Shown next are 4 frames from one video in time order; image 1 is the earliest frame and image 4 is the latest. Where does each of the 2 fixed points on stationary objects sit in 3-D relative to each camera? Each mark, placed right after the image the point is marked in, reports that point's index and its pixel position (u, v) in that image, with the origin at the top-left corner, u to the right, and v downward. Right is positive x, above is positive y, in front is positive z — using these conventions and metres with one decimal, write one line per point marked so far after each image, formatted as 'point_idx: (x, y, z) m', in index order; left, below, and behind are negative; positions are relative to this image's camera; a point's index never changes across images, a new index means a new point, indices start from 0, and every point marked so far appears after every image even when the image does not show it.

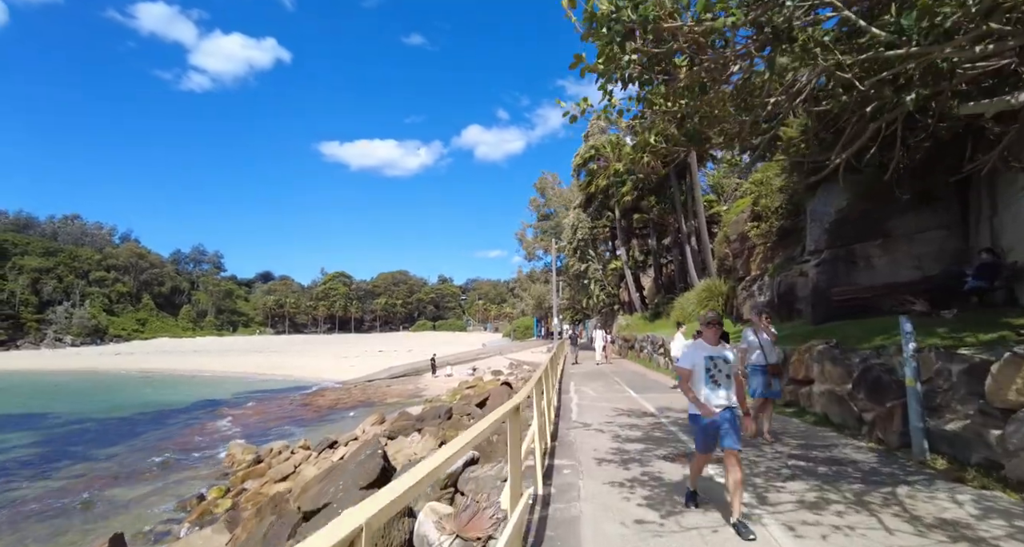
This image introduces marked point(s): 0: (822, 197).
0: (+8.5, +2.1, +13.9) m
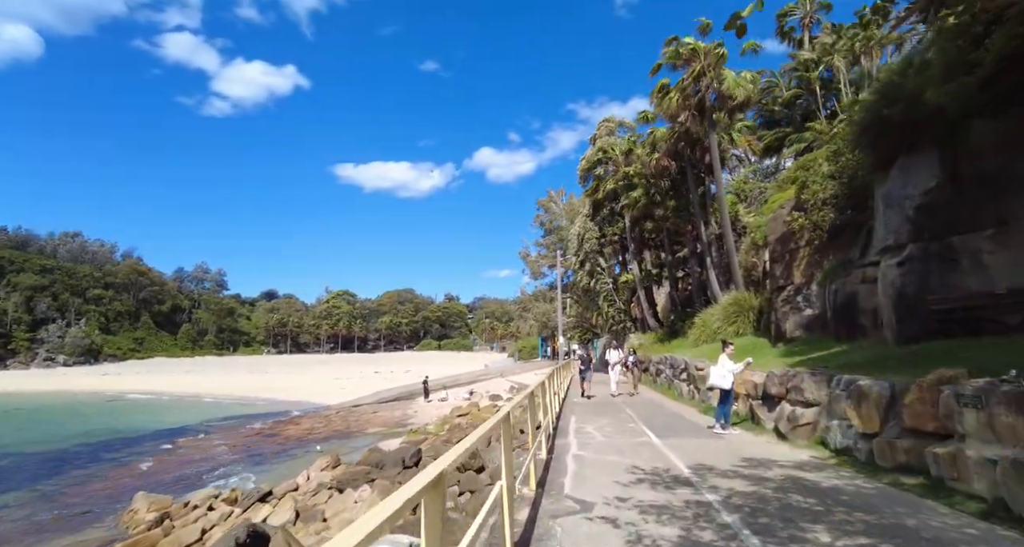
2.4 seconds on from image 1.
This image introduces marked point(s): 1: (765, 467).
0: (+8.1, +2.0, +10.5) m
1: (+3.6, -2.7, +7.1) m
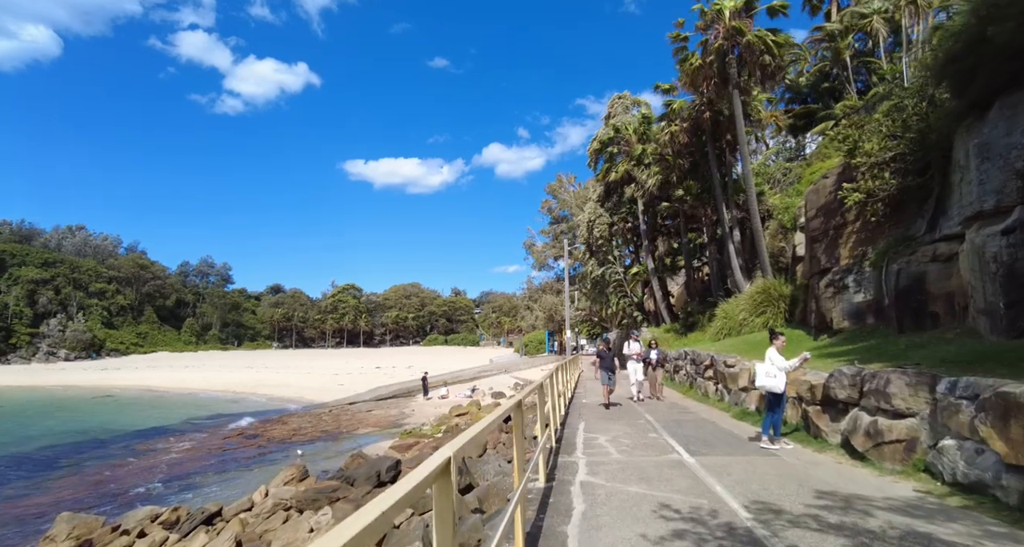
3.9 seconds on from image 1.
0: (+7.9, +2.5, +8.2) m
1: (+3.4, -2.3, +4.9) m
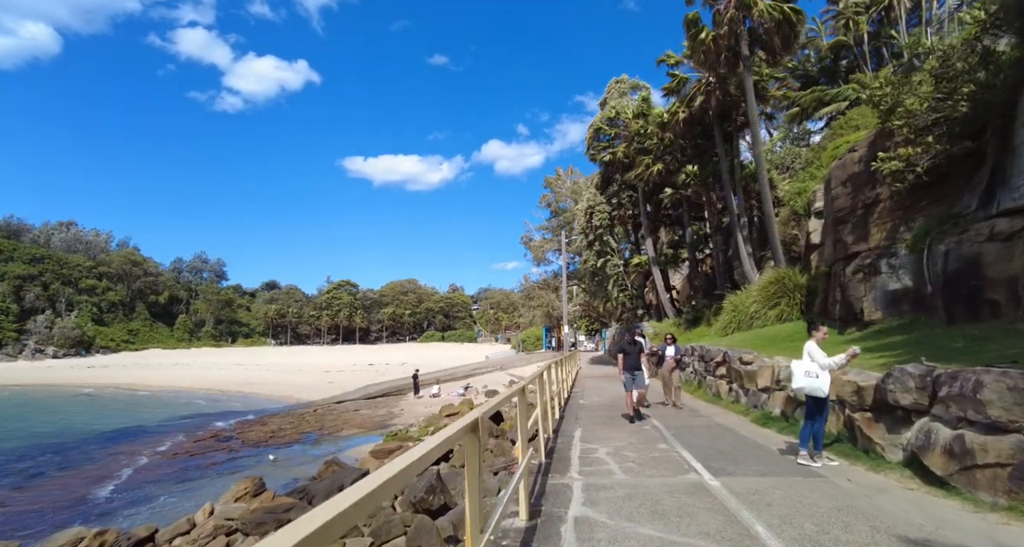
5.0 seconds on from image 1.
0: (+7.6, +2.8, +6.6) m
1: (+3.1, -2.0, +3.4) m
